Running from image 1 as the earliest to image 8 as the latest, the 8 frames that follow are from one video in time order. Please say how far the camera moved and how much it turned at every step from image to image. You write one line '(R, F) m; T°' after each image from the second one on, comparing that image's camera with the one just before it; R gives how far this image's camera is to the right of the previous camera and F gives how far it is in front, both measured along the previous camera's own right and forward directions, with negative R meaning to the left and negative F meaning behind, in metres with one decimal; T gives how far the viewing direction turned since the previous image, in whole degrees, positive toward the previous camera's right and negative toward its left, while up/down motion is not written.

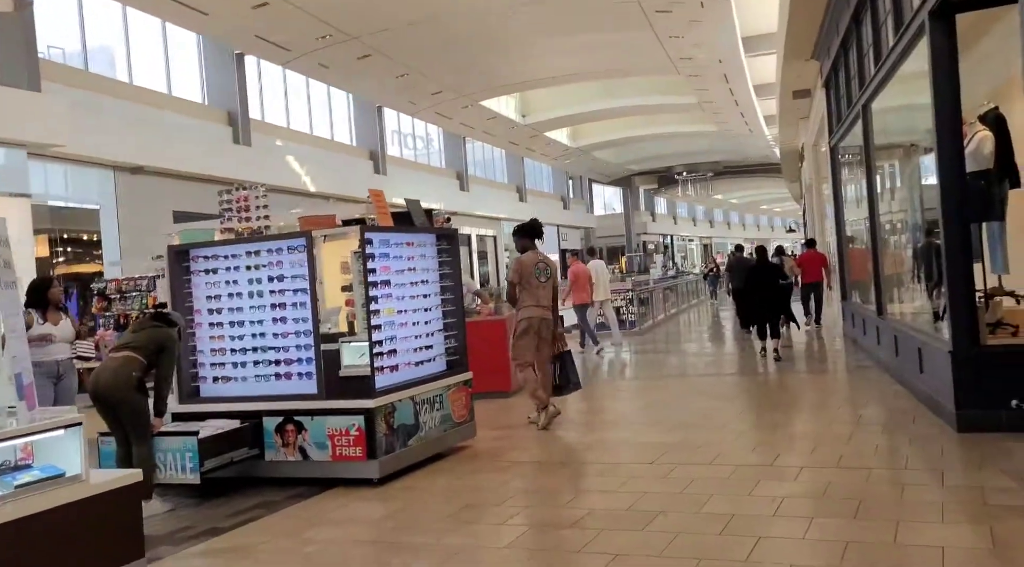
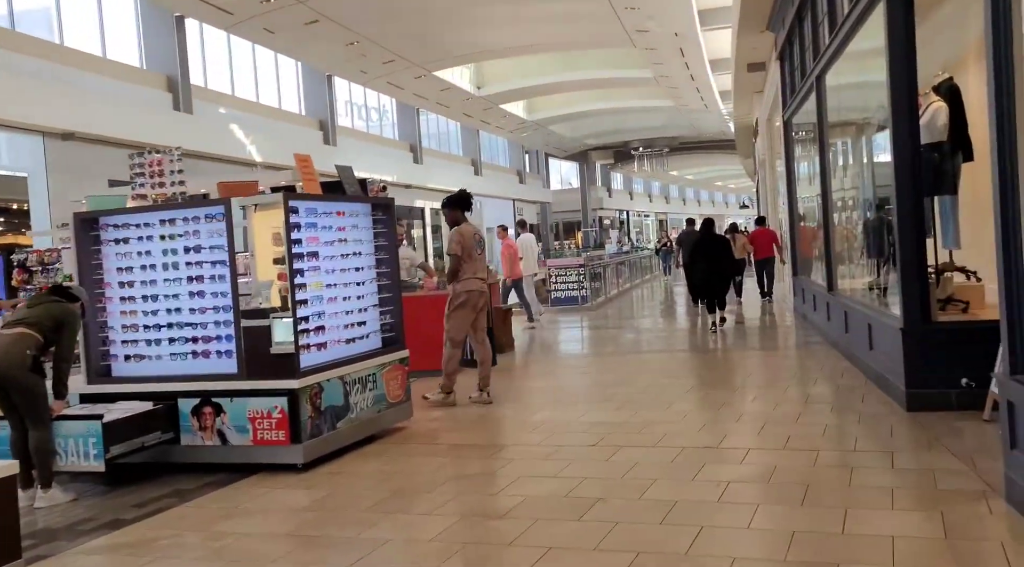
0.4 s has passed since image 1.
(+0.1, +0.3) m; +3°
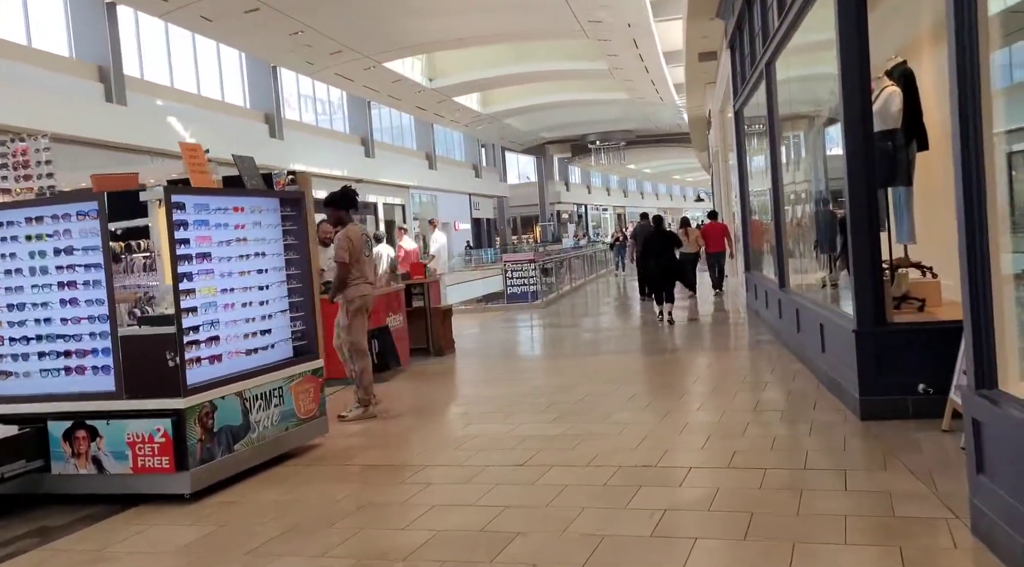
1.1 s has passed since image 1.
(+0.2, +0.5) m; +2°
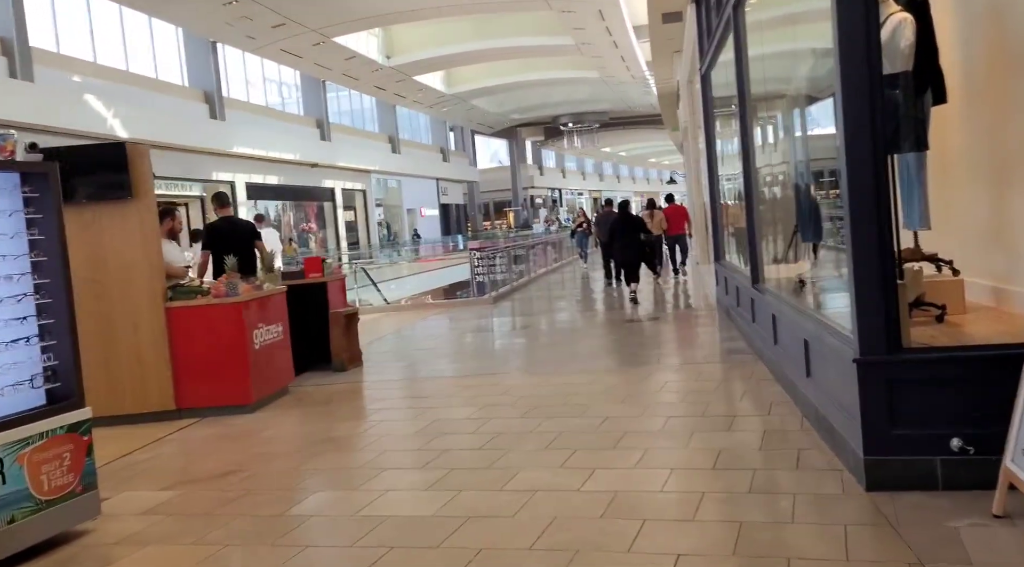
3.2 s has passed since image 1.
(+0.5, +1.7) m; +1°
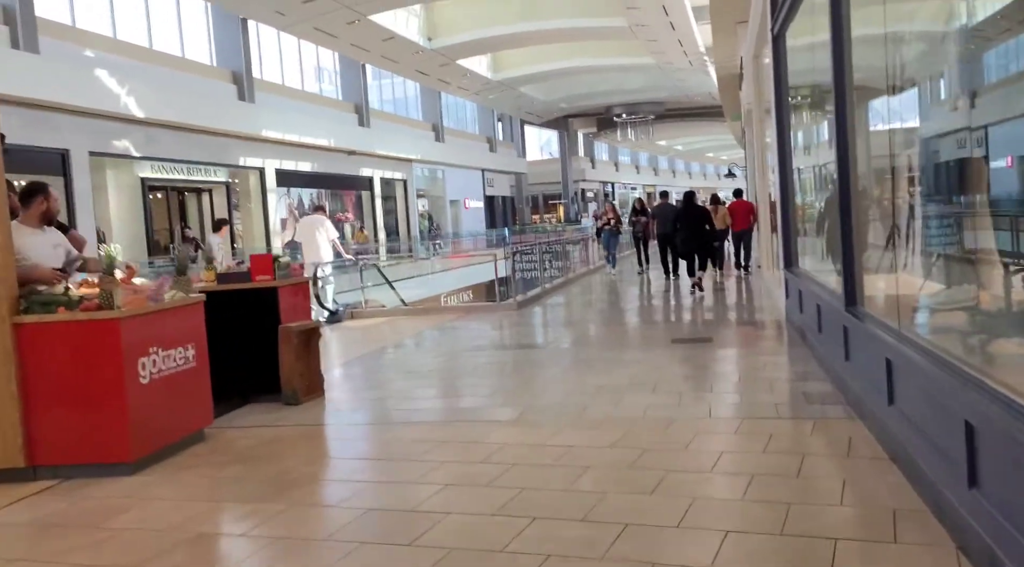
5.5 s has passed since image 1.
(+0.3, +1.9) m; -3°
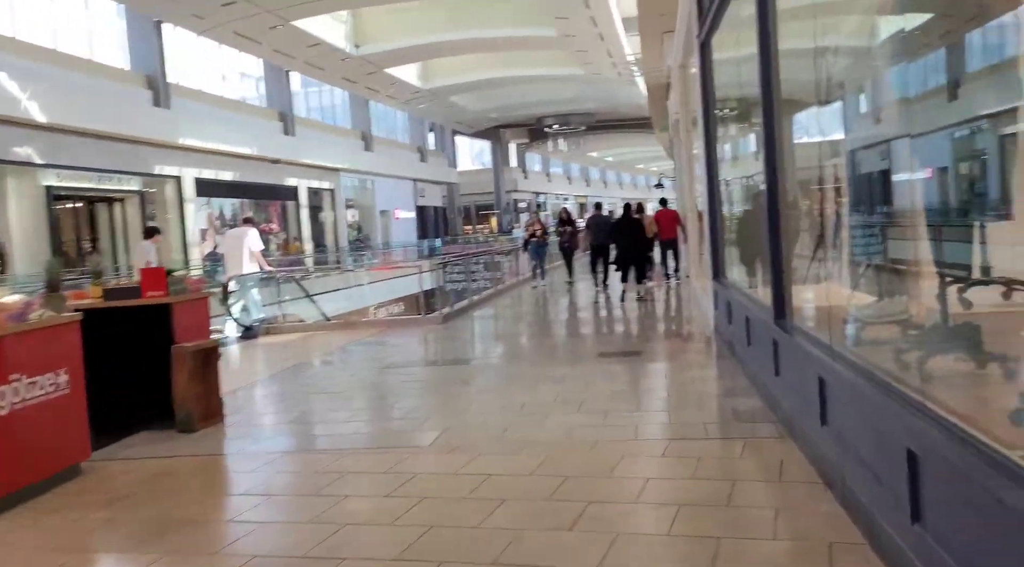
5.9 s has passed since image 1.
(+0.1, +0.4) m; +4°
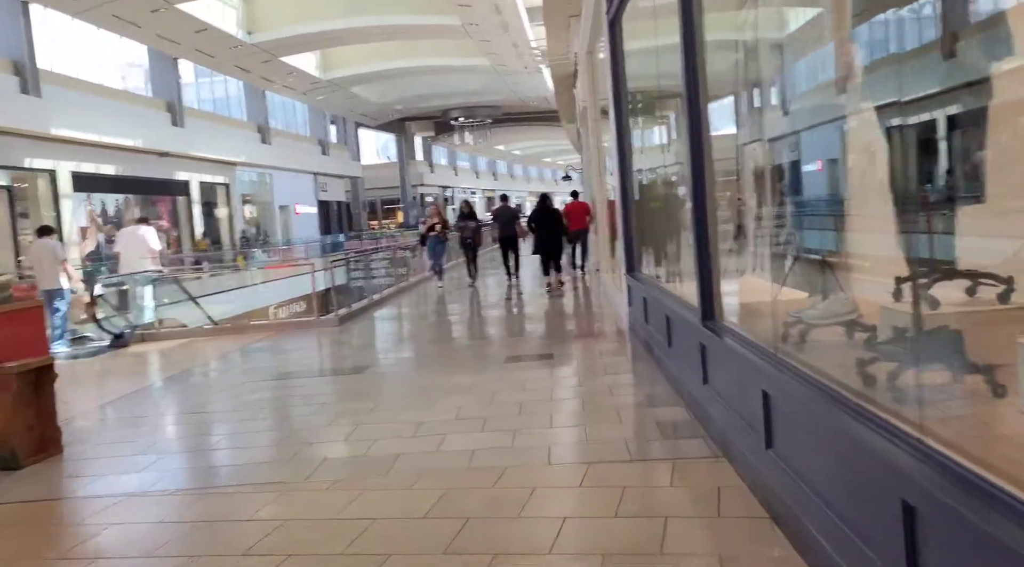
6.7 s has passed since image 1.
(+0.1, +0.7) m; +6°
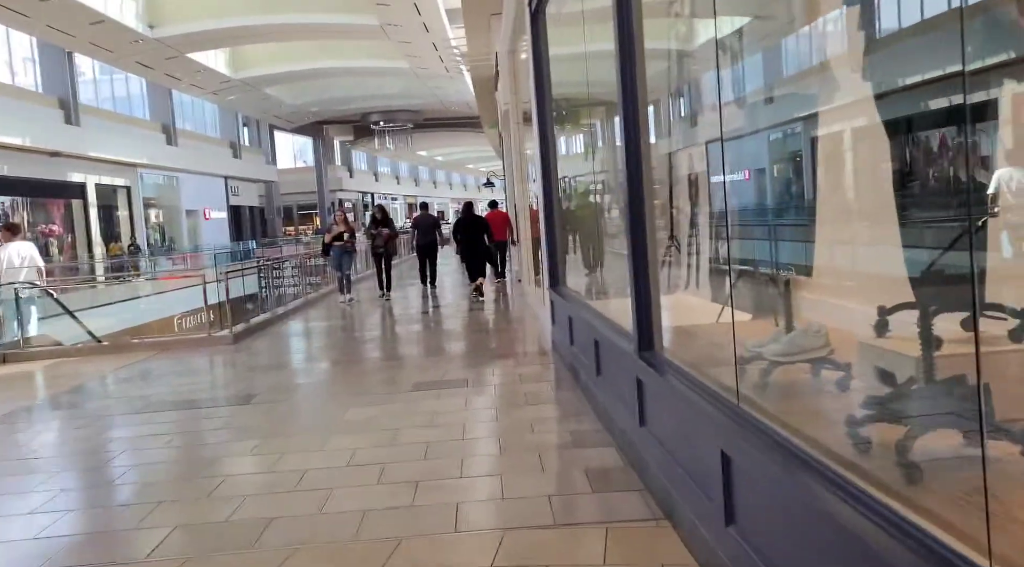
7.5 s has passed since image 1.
(+0.1, +0.7) m; +5°
